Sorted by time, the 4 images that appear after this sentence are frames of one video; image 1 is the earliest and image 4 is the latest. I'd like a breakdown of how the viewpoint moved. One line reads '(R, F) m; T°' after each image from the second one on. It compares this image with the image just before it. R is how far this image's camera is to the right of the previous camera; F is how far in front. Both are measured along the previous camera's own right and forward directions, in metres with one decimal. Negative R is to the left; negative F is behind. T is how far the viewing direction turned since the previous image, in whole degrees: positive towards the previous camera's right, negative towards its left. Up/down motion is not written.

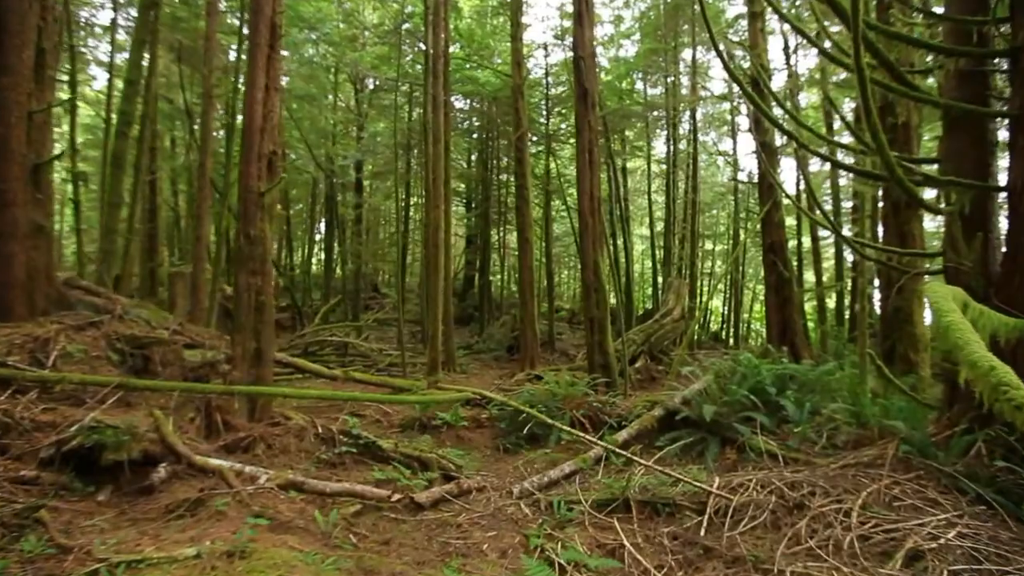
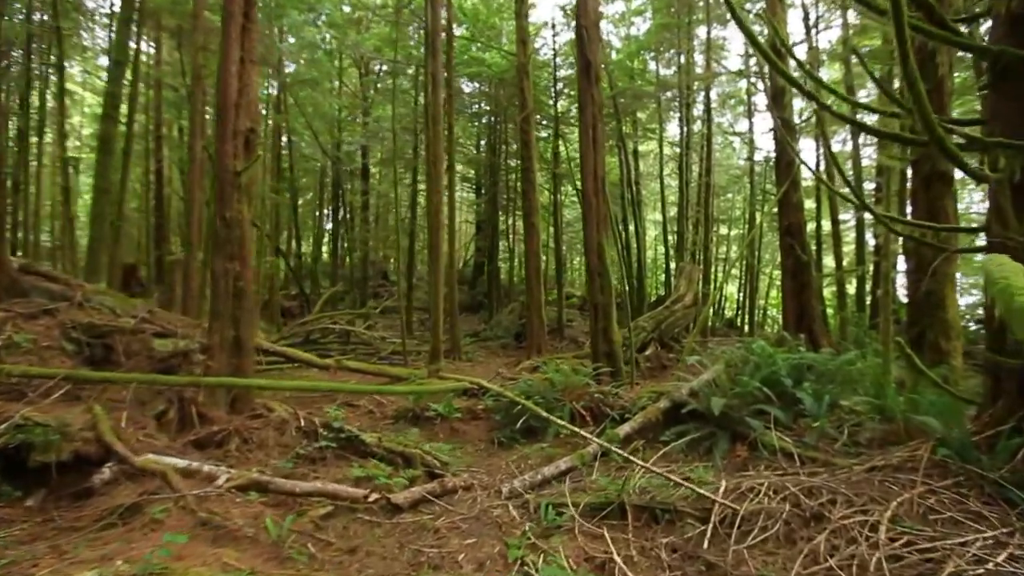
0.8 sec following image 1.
(+0.2, +0.4) m; -2°
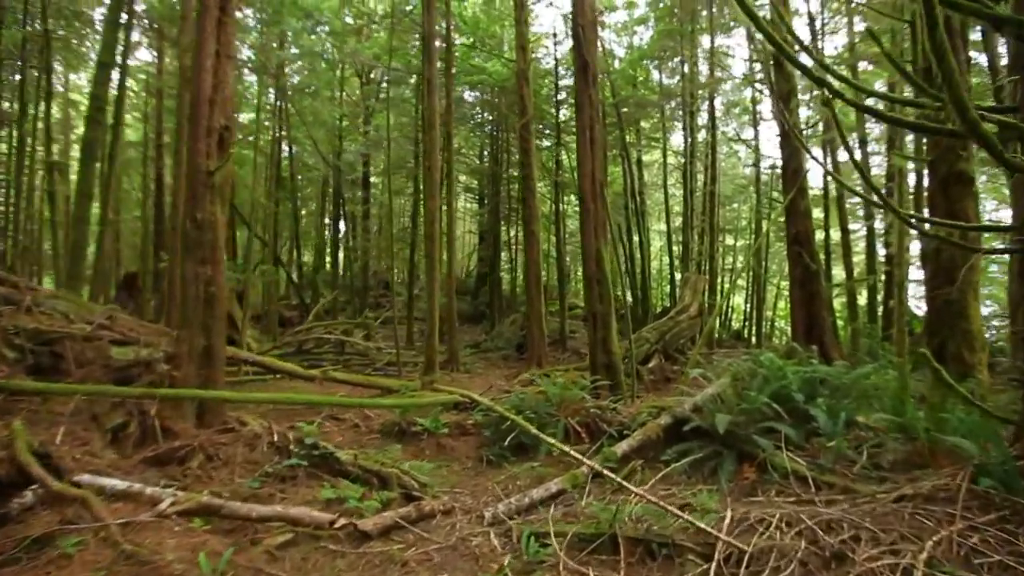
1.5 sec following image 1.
(+0.2, +0.4) m; -1°
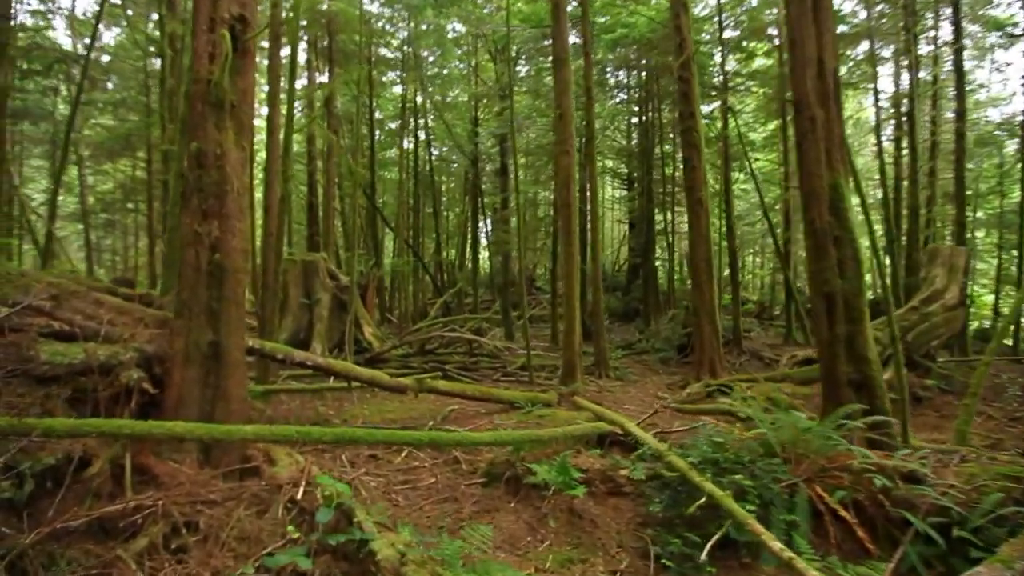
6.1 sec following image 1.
(-0.2, +2.5) m; -16°
